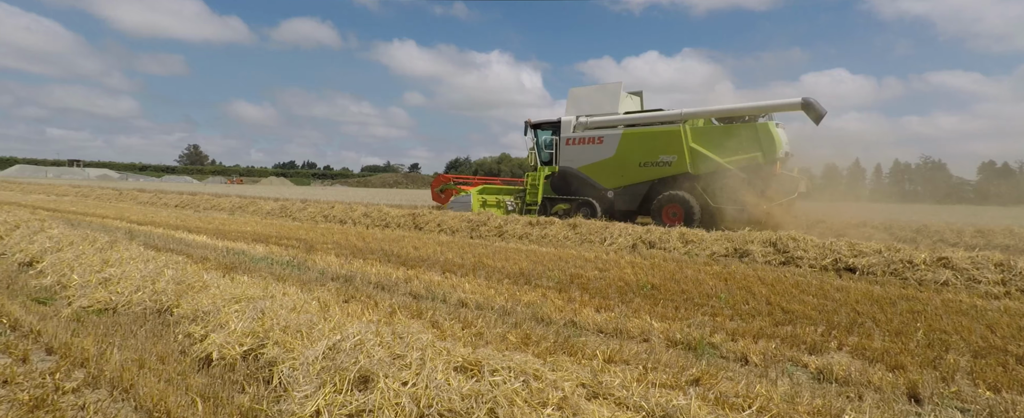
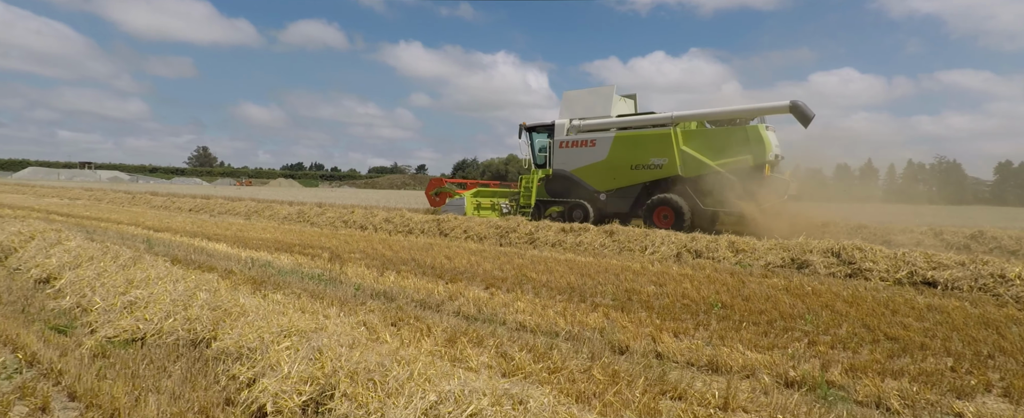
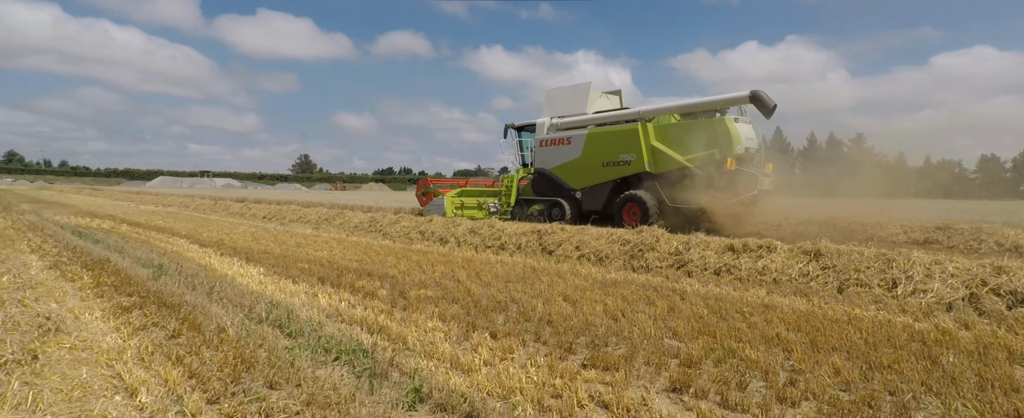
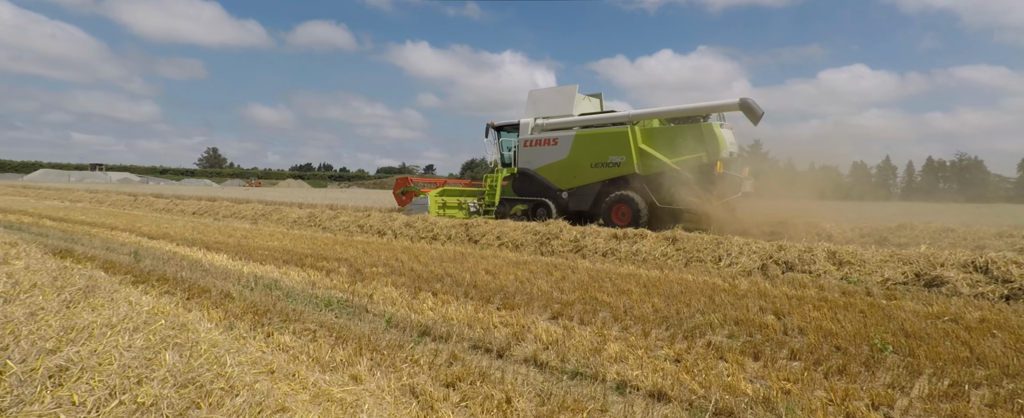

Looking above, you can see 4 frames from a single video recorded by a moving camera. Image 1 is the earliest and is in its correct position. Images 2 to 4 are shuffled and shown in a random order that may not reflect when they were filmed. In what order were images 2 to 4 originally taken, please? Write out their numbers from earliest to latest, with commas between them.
2, 4, 3
